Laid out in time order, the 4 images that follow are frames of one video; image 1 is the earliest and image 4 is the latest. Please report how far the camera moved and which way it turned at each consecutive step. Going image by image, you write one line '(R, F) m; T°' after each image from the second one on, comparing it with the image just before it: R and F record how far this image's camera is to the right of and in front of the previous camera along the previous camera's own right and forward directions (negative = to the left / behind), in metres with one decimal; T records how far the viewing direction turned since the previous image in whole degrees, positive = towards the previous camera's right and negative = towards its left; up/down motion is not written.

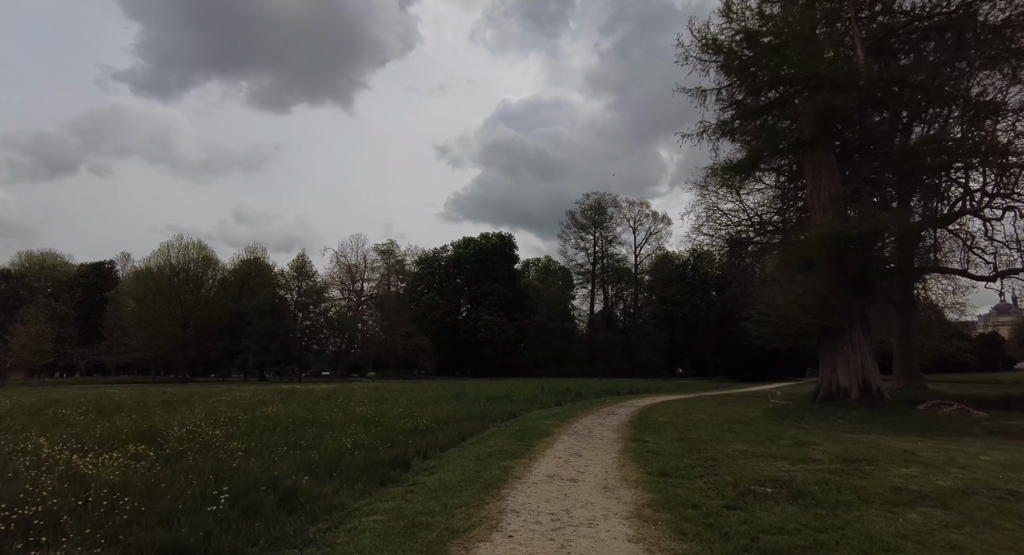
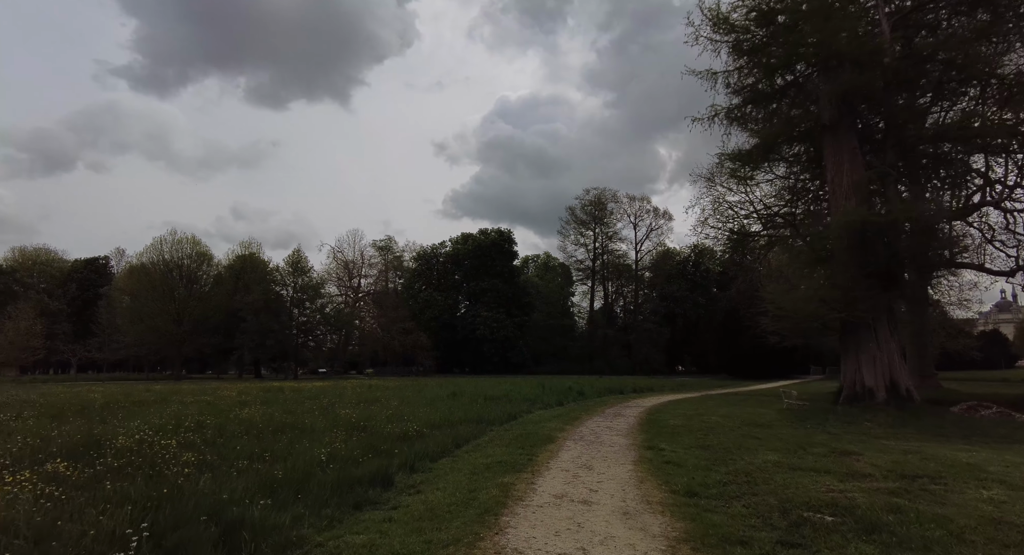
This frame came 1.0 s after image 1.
(0.0, +1.4) m; 0°
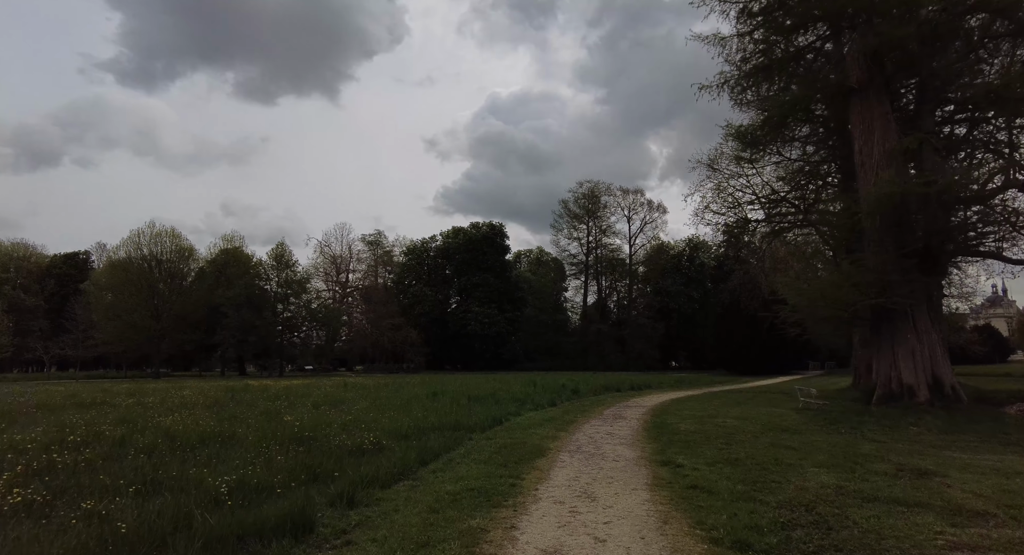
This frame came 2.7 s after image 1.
(+0.2, +2.4) m; +1°
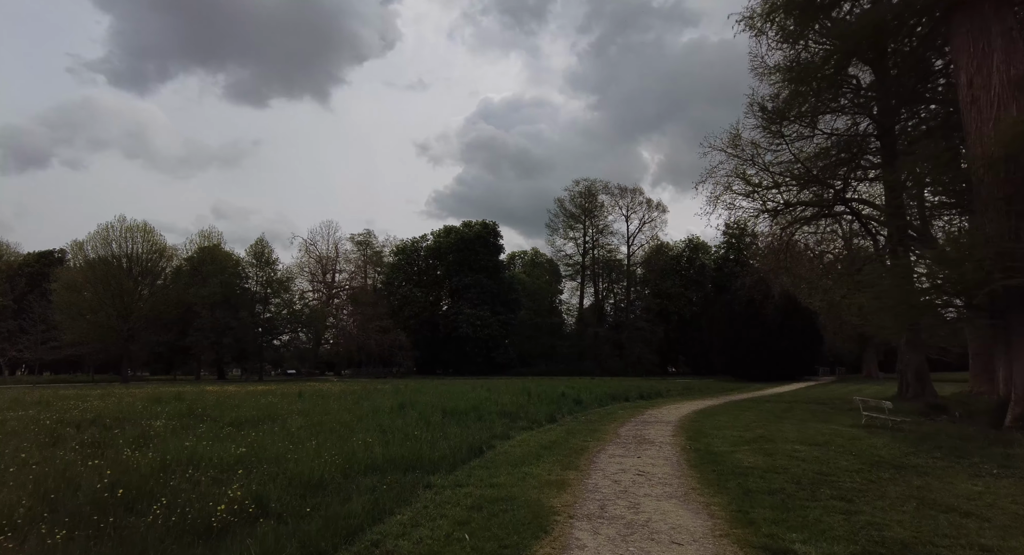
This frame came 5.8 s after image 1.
(+0.2, +4.5) m; +1°
